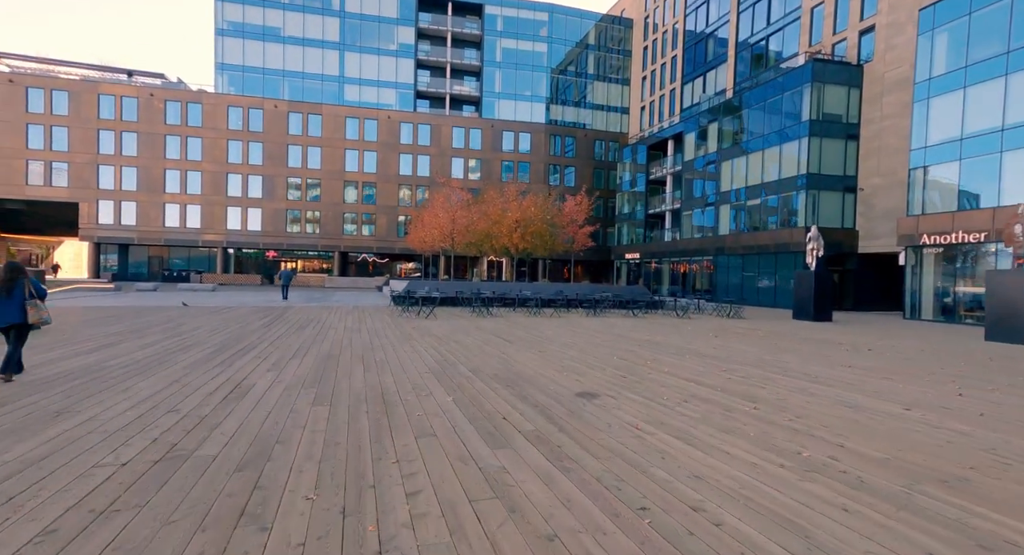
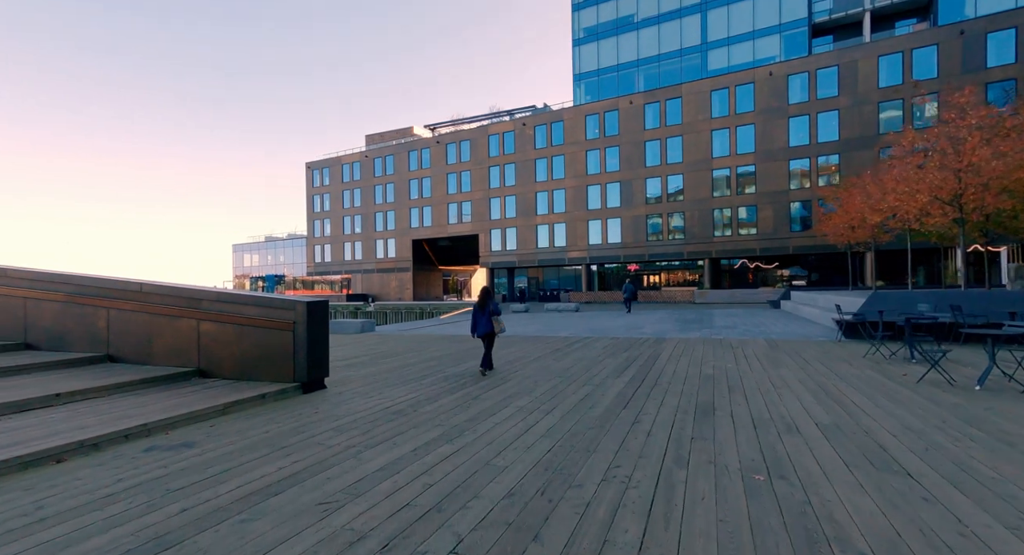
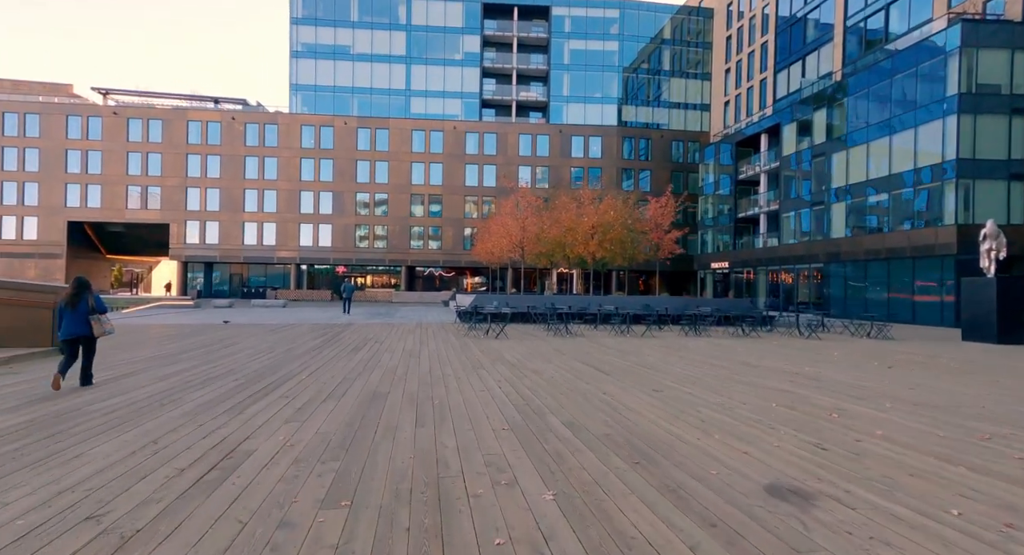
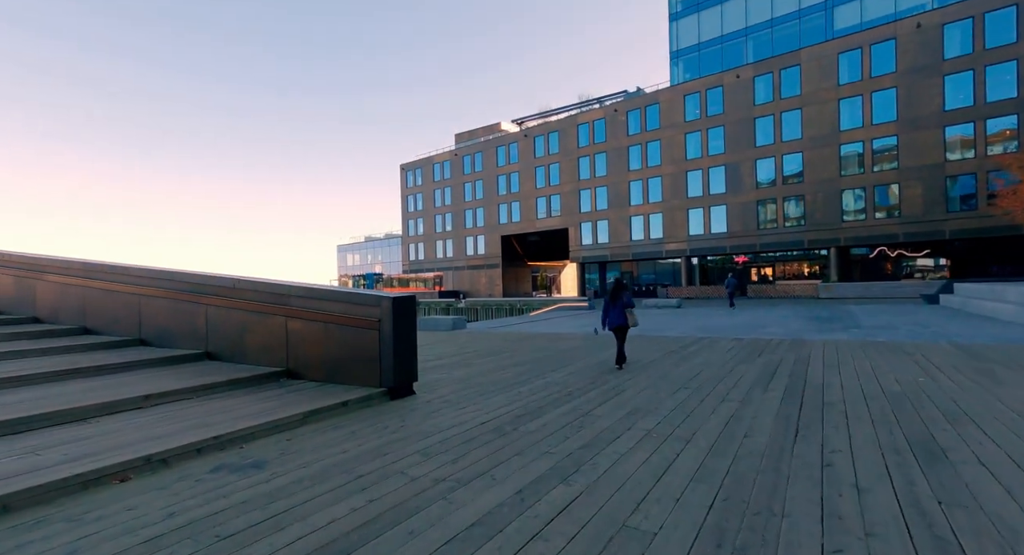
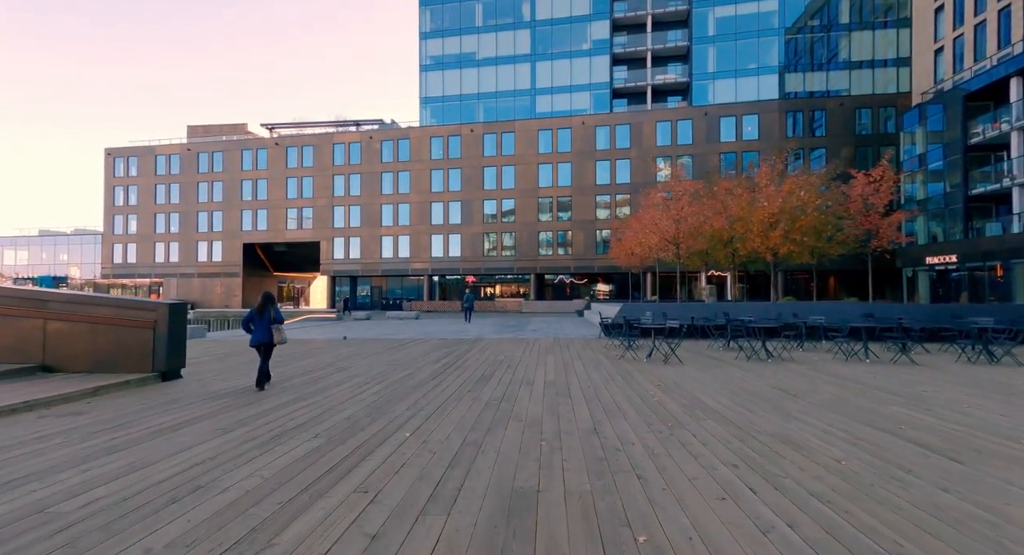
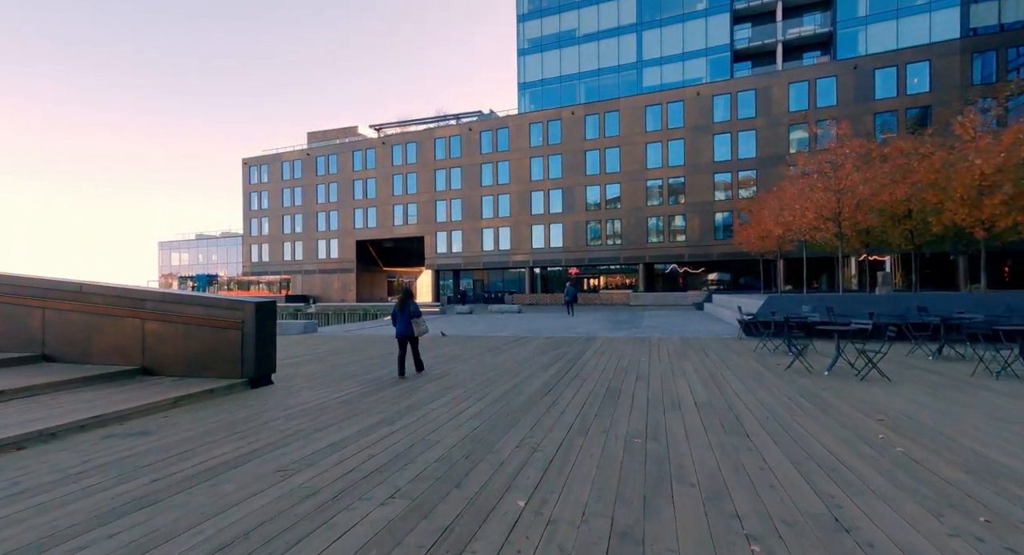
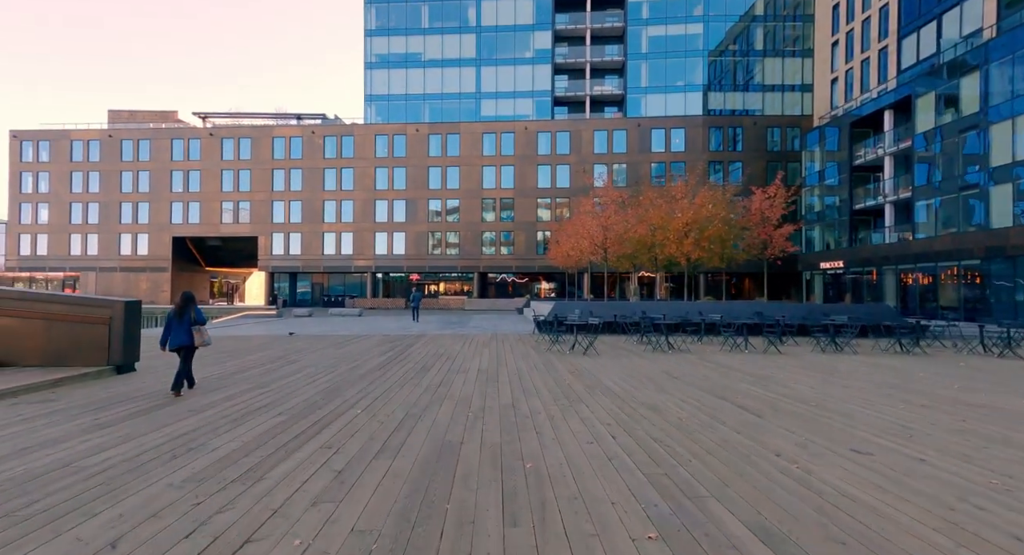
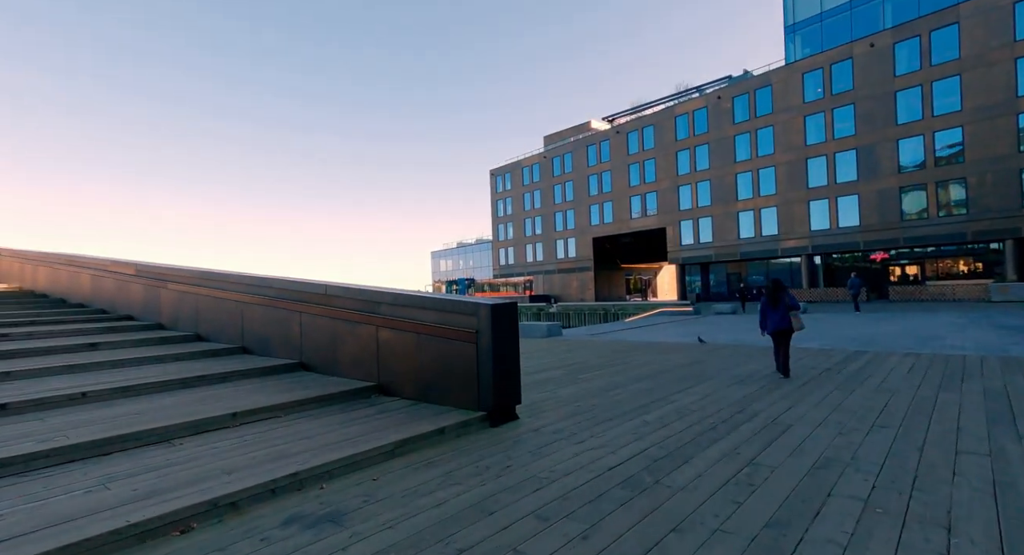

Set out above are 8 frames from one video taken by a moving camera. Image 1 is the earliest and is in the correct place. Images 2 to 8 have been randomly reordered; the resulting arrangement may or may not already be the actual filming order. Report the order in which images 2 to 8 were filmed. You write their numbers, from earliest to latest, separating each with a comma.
3, 7, 5, 6, 2, 4, 8
